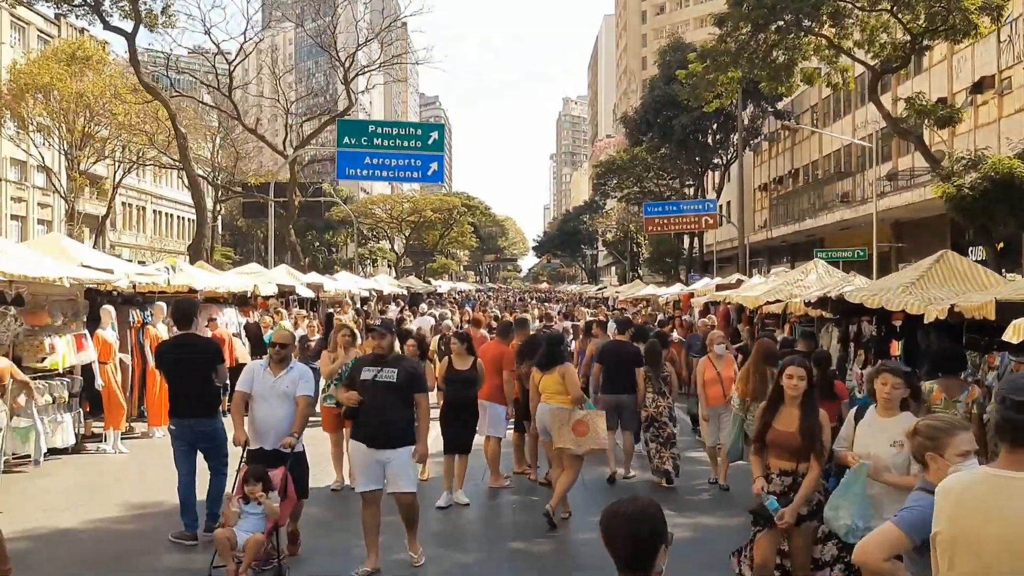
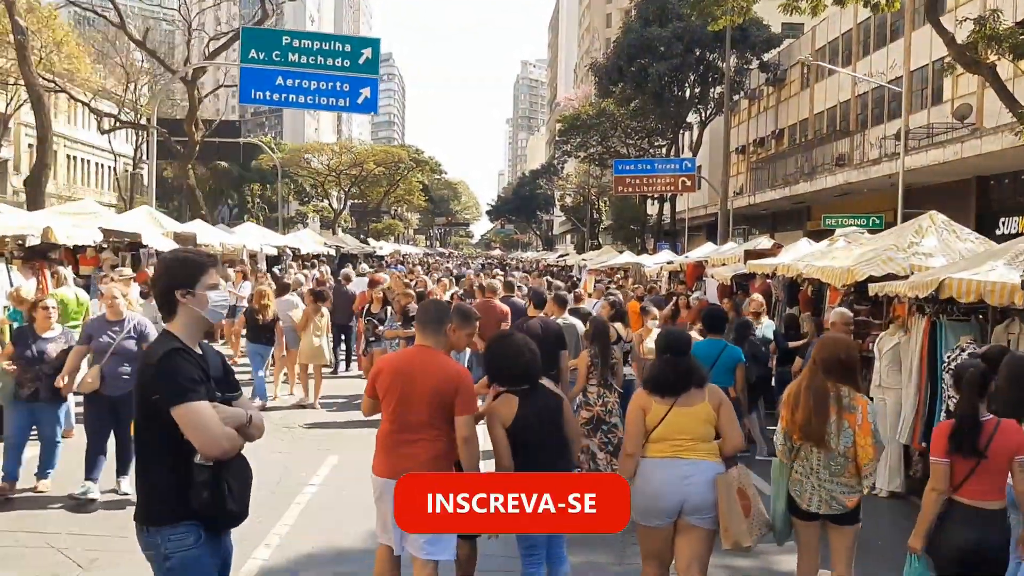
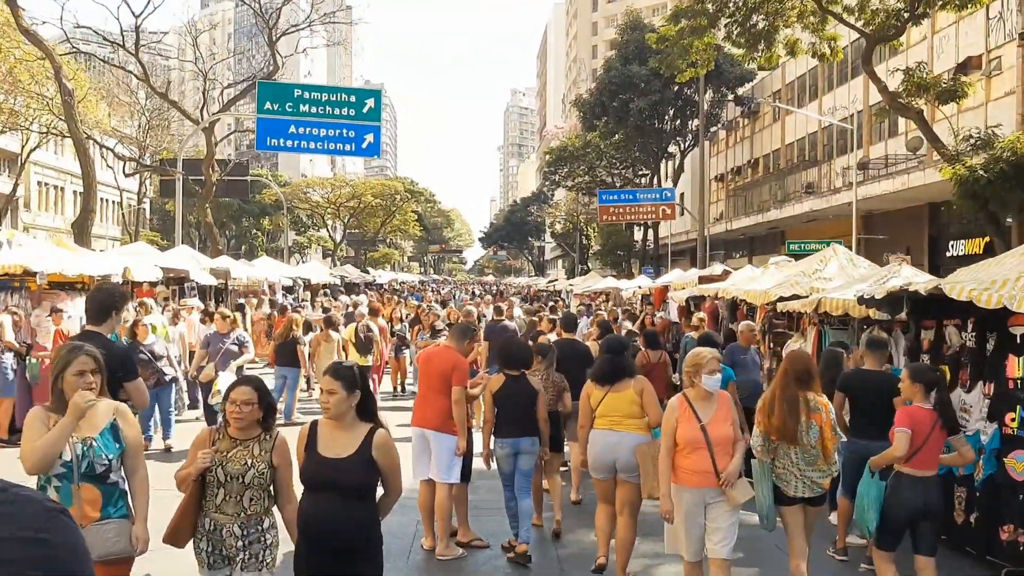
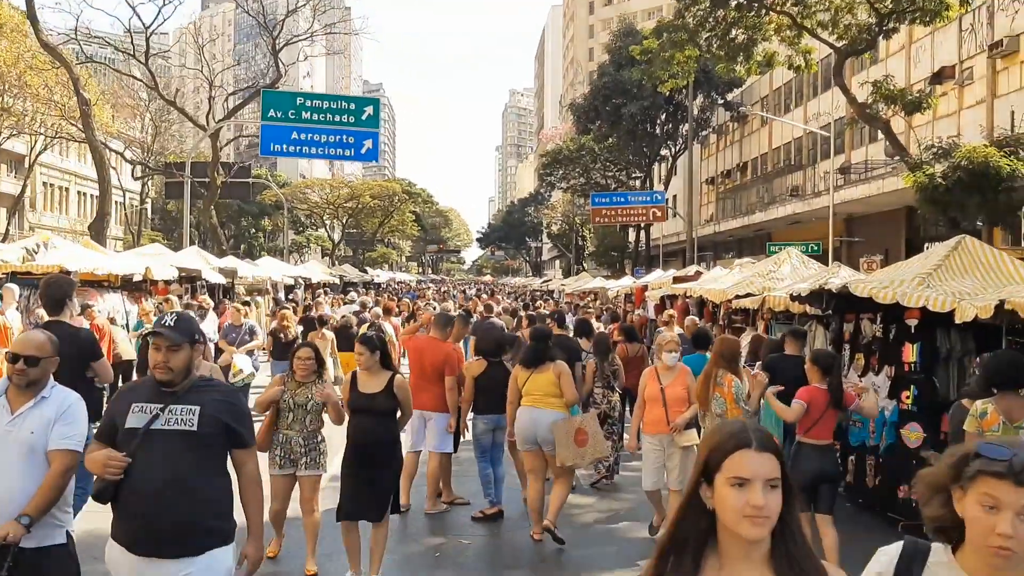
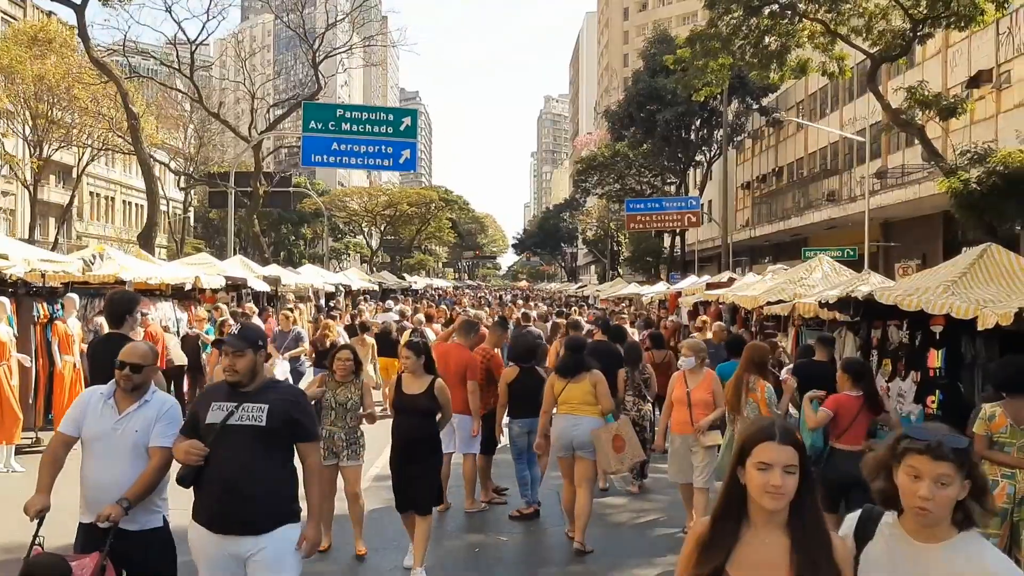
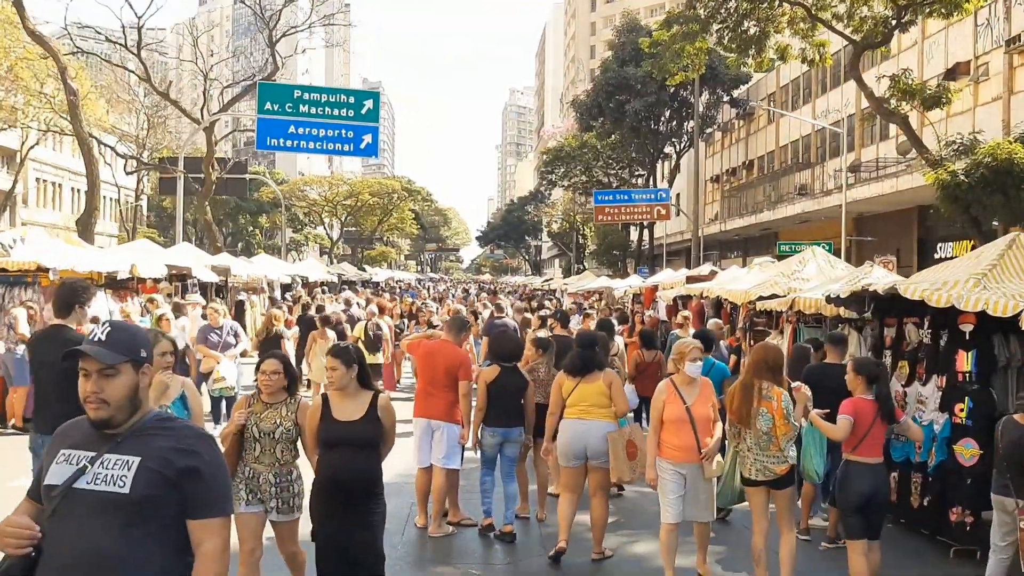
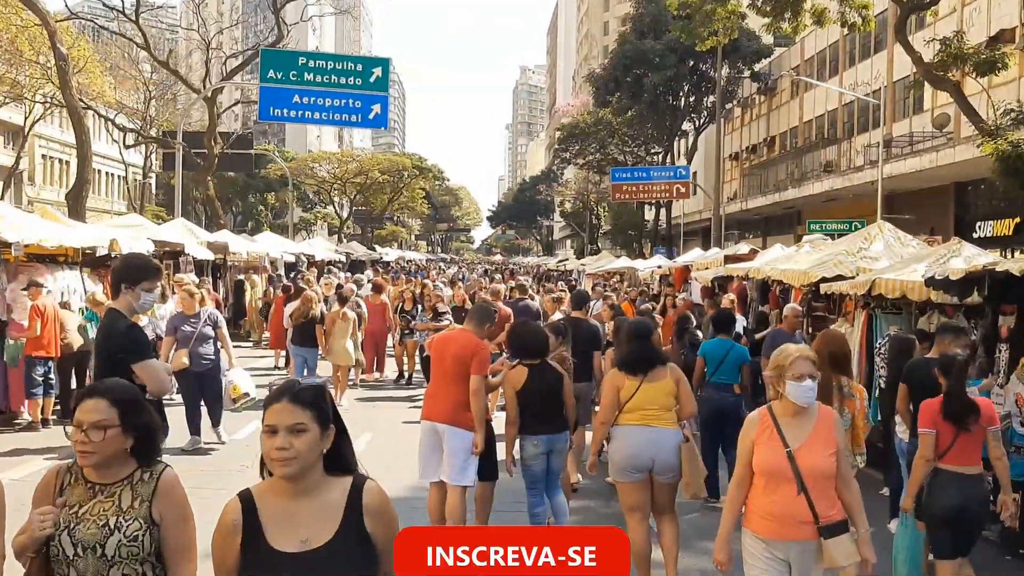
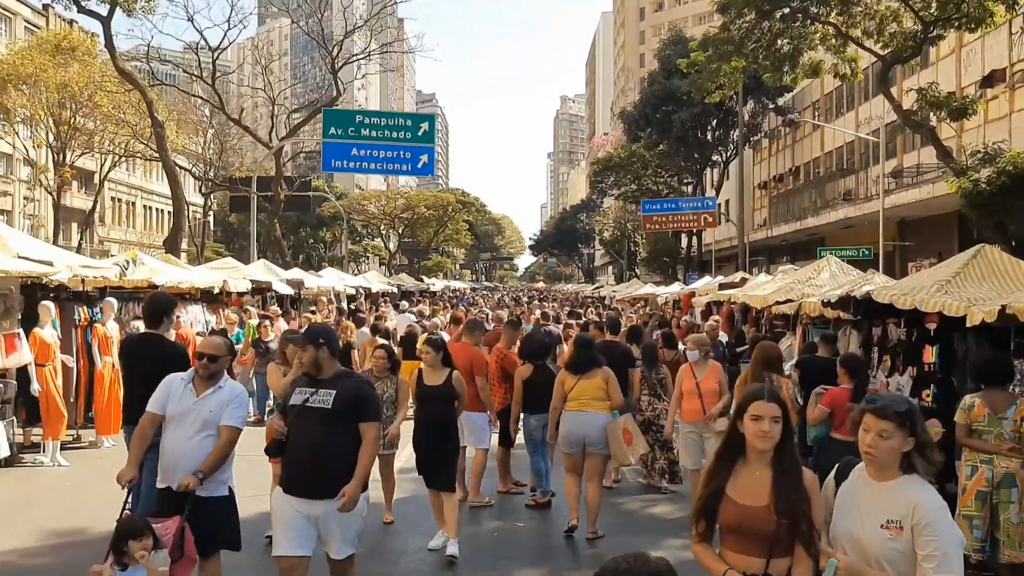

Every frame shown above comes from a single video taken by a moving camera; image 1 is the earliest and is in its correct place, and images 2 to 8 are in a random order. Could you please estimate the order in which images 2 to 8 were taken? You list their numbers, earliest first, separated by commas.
8, 5, 4, 6, 3, 7, 2
